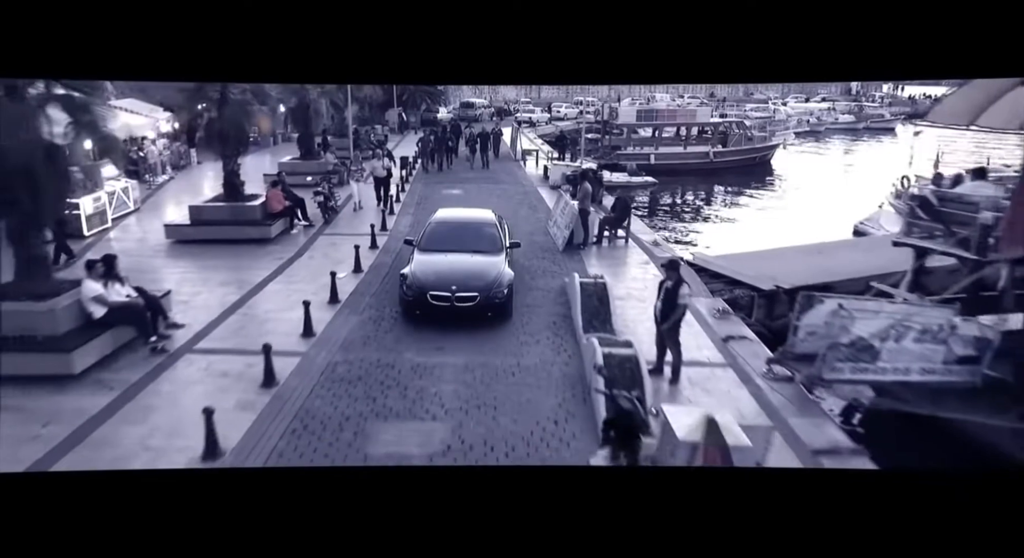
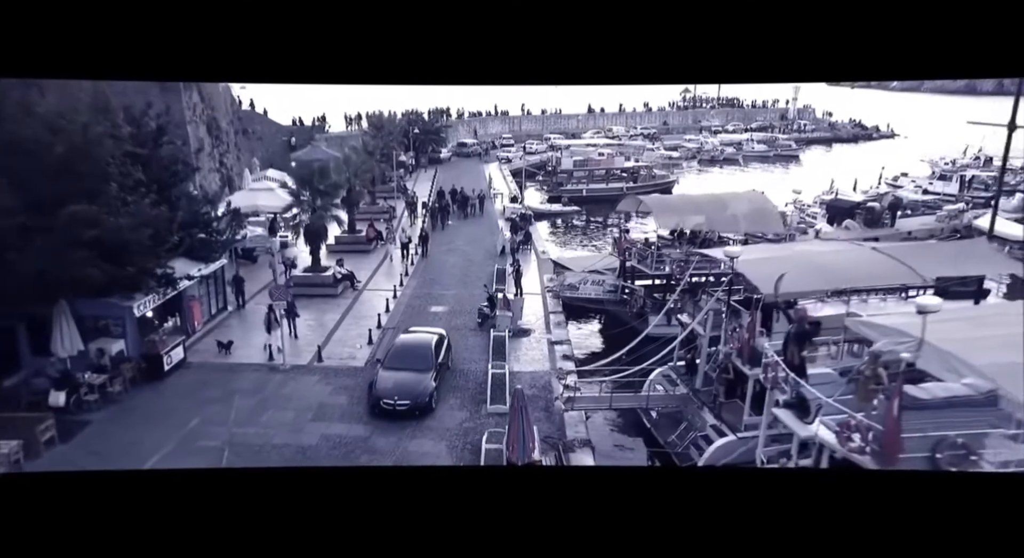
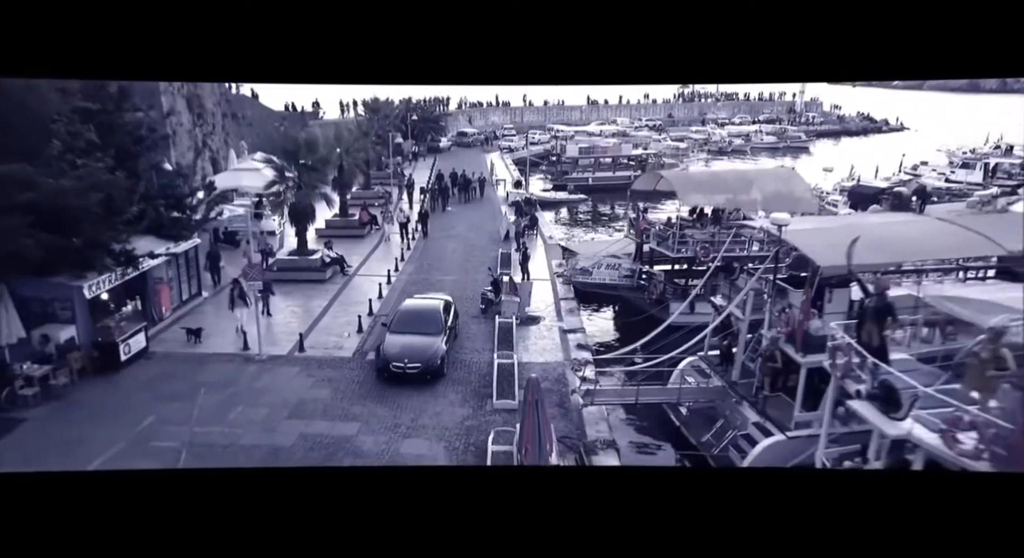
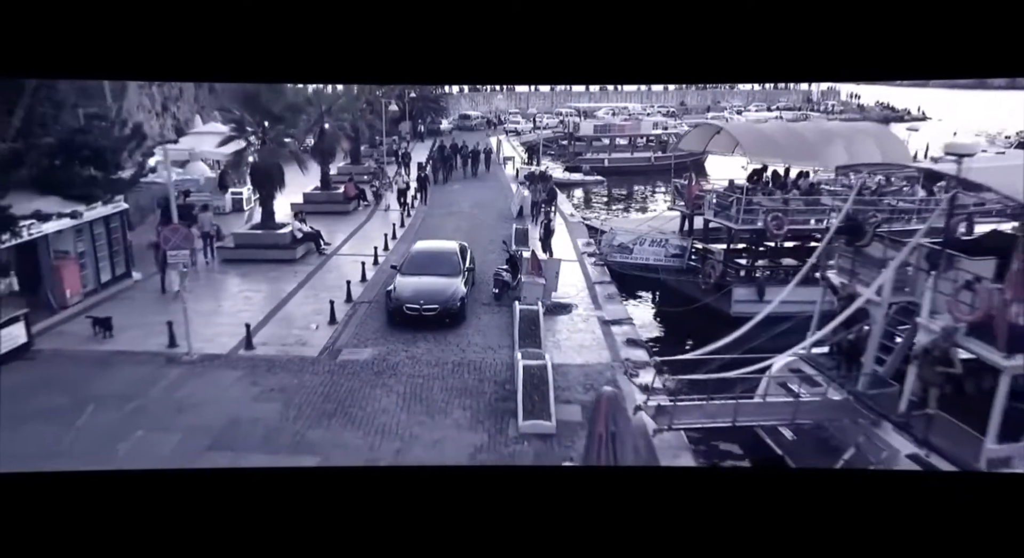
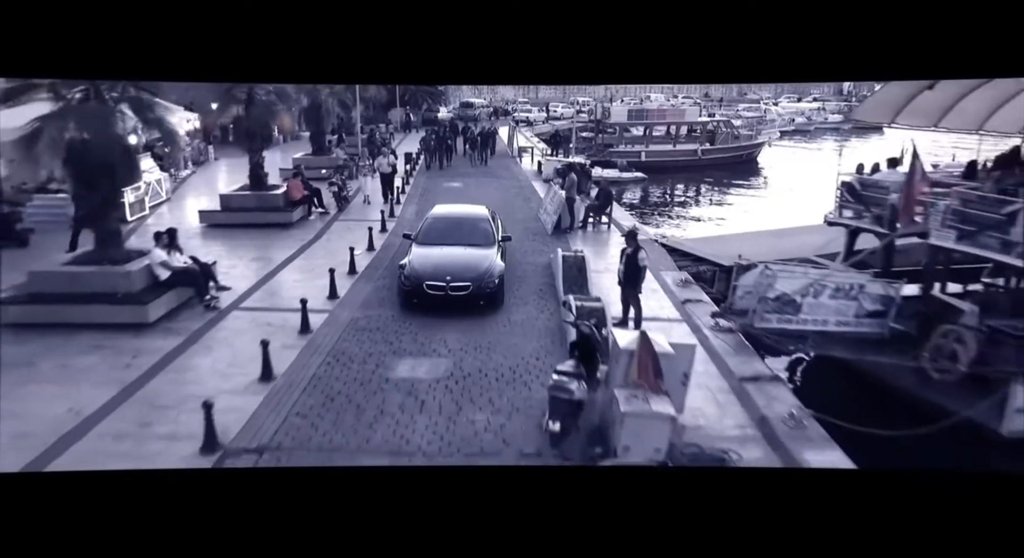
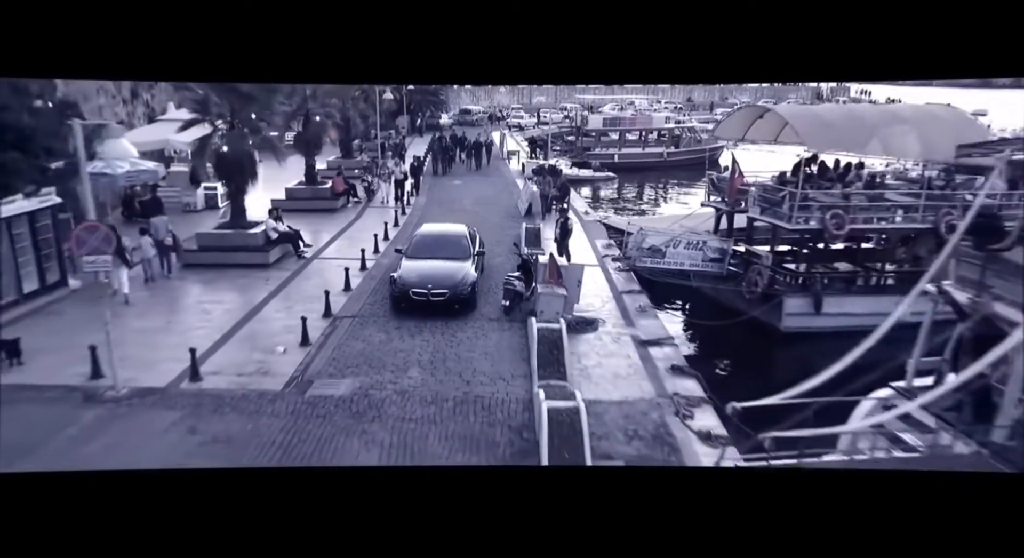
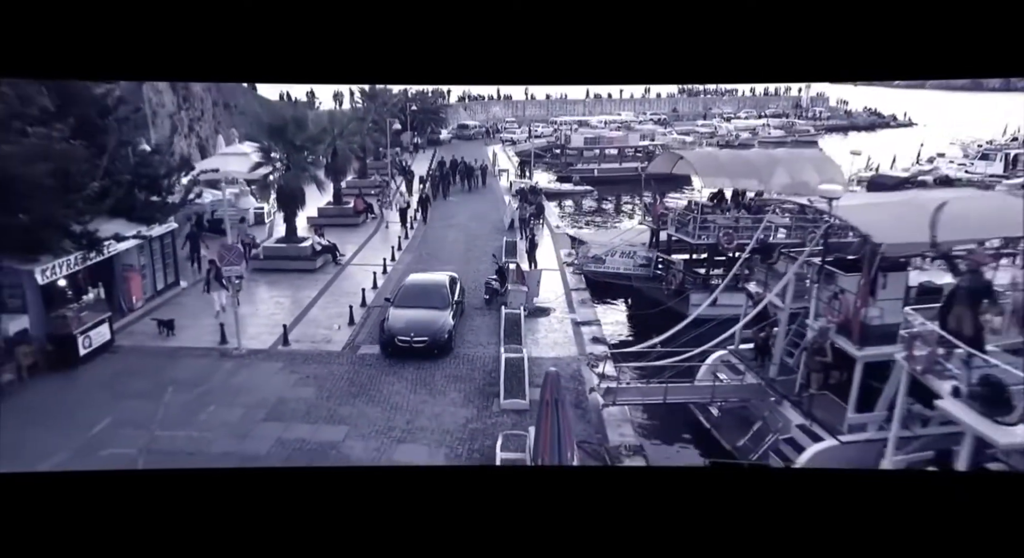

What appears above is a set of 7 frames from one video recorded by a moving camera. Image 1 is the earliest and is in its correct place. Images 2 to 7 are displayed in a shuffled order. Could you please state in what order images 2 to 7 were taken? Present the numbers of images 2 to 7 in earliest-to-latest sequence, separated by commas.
5, 6, 4, 7, 3, 2
